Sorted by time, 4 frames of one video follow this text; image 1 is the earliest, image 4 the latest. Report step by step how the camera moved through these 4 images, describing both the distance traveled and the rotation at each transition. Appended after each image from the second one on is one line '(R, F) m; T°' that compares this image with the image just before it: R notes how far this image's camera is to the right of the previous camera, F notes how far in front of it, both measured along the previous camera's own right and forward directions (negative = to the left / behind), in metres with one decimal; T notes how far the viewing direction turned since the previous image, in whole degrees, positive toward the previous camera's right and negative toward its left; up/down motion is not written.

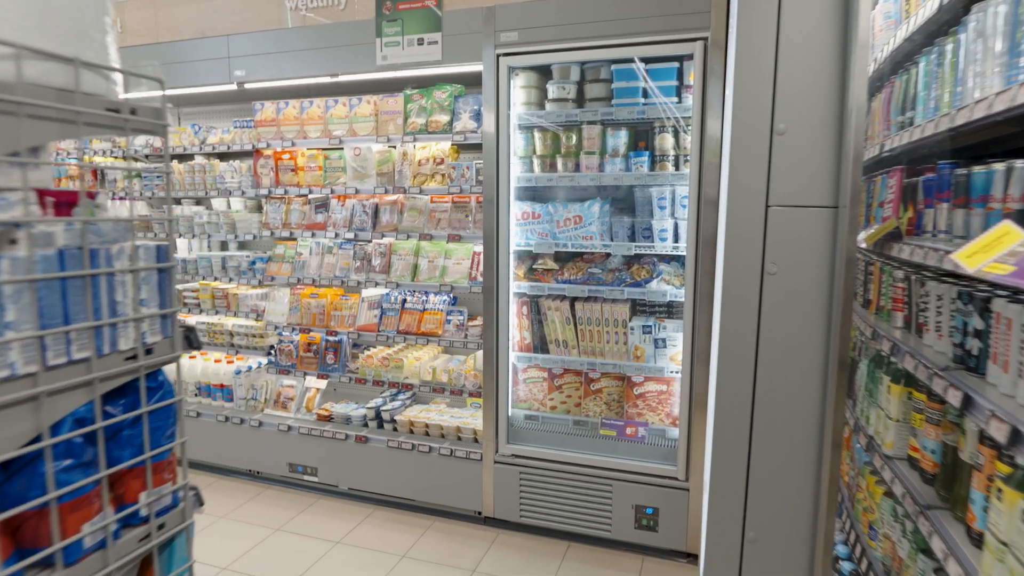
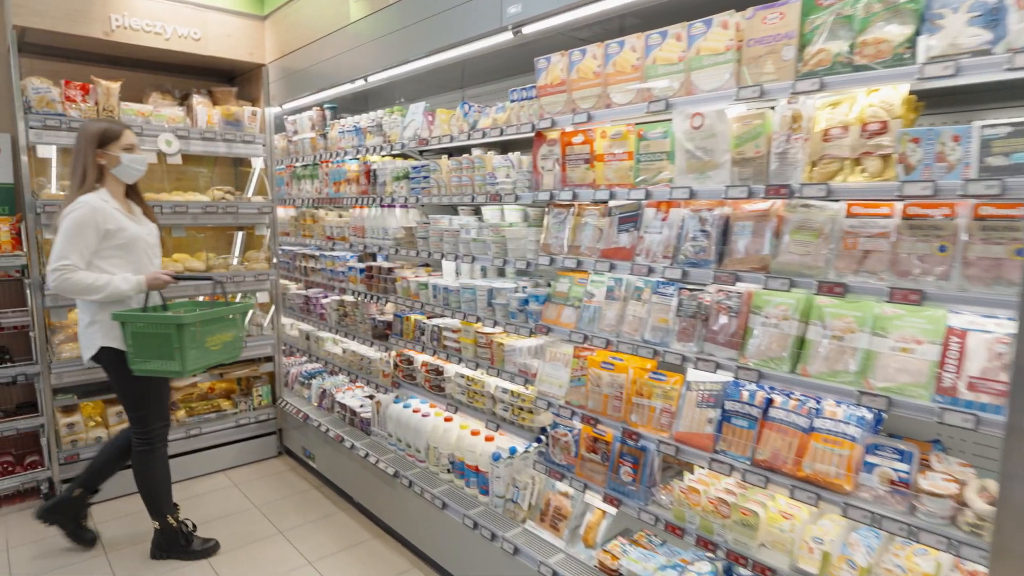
(-0.5, +1.7) m; -29°
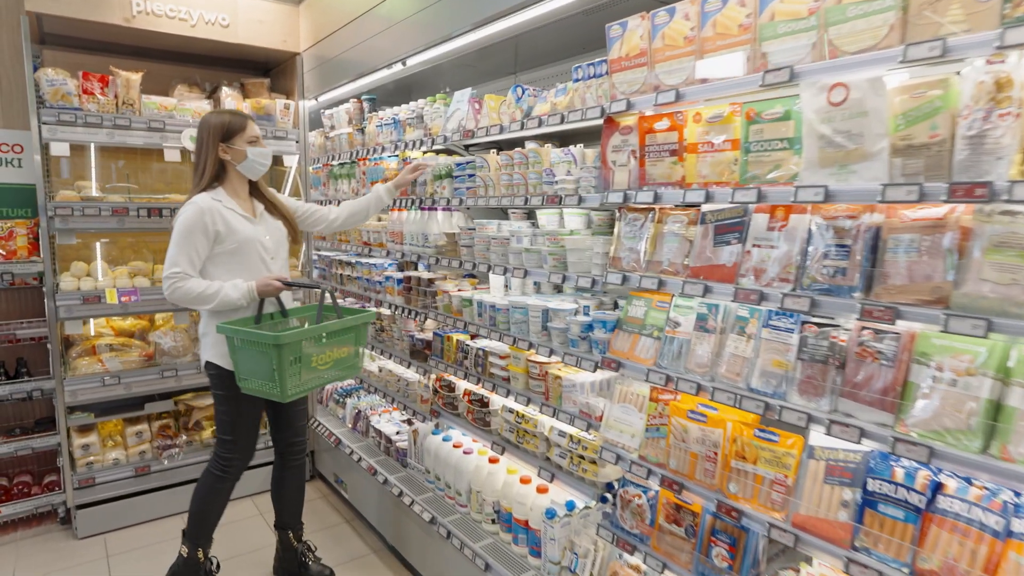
(0.0, +0.5) m; -5°
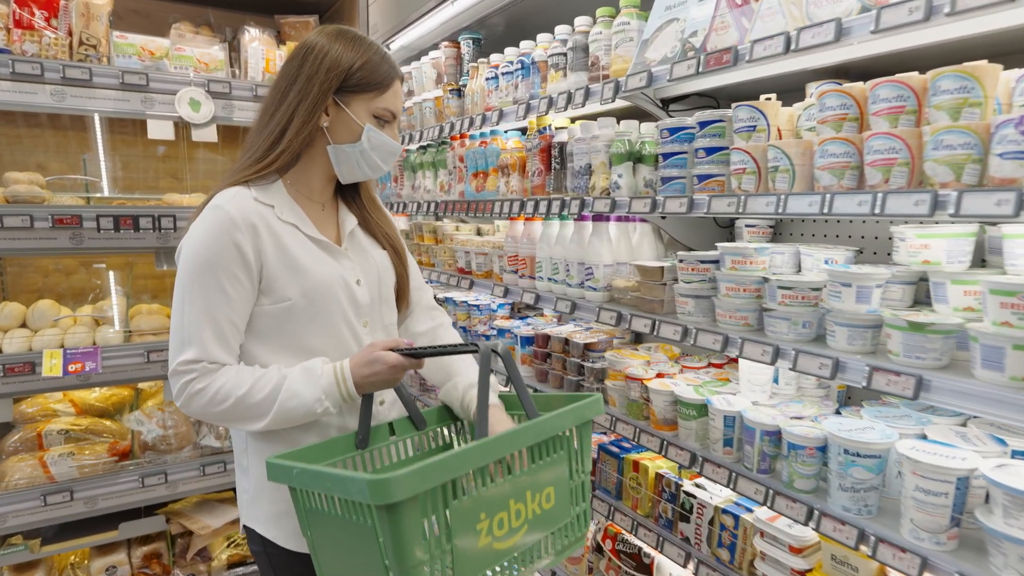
(-0.5, +1.4) m; -5°
